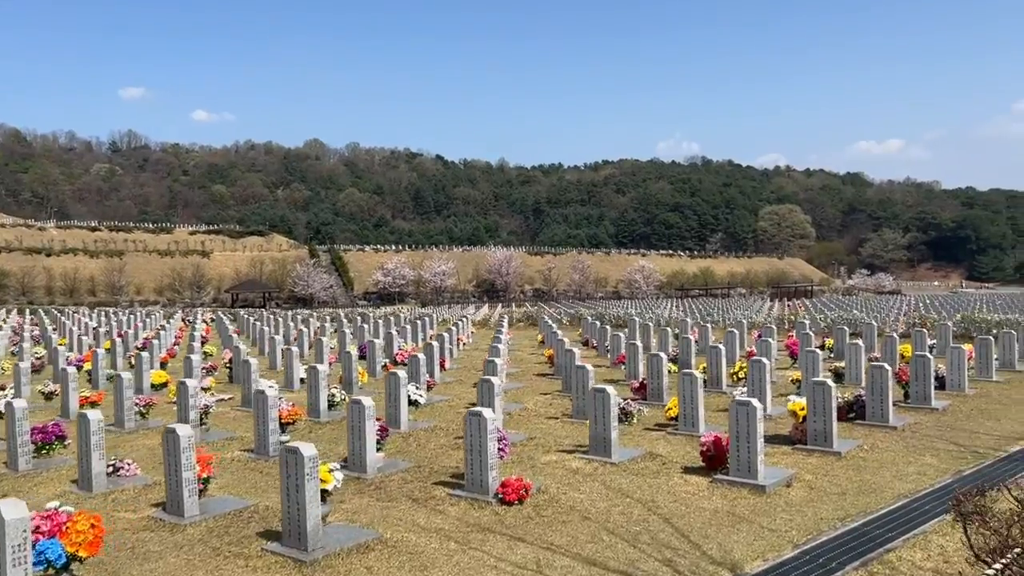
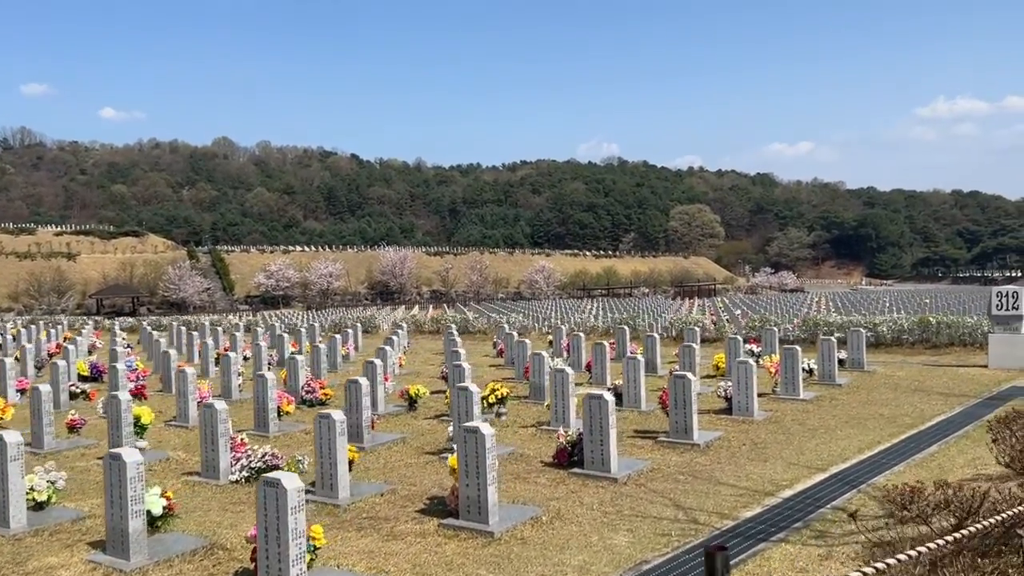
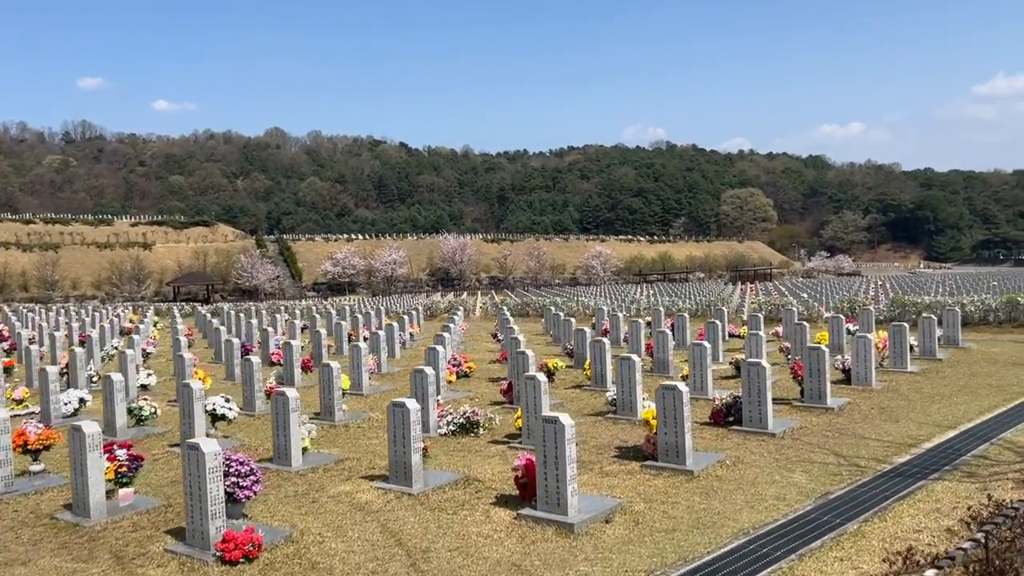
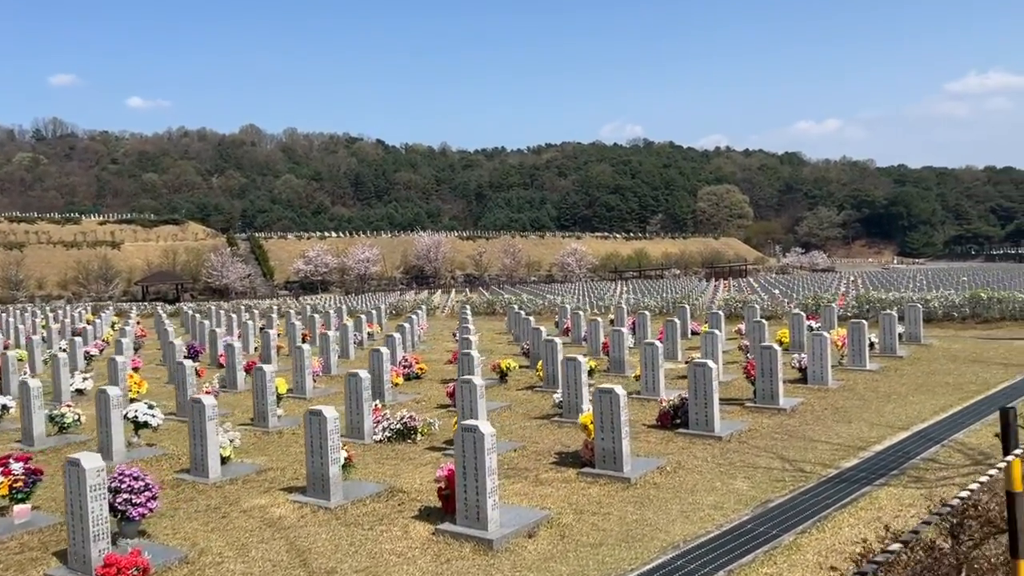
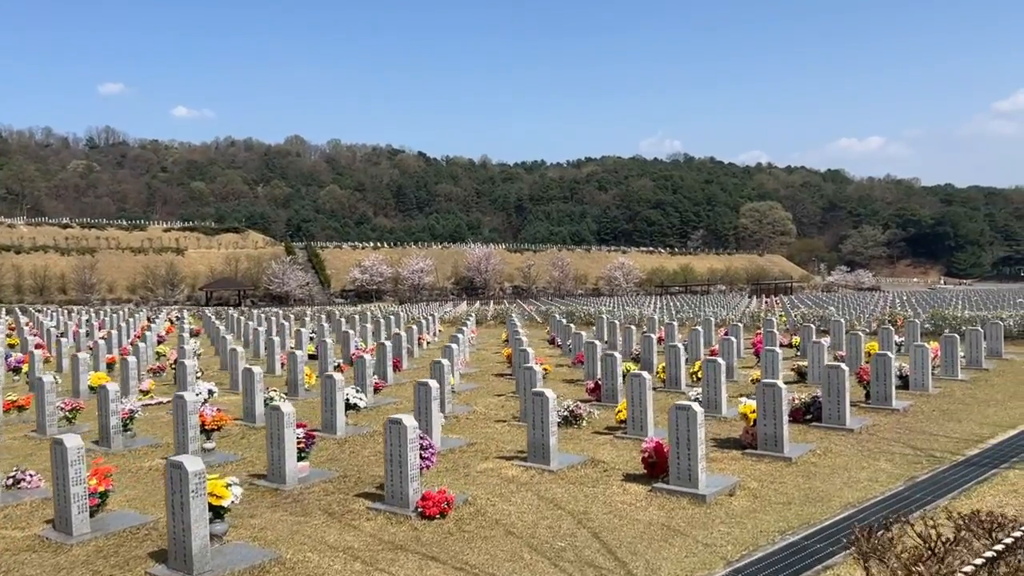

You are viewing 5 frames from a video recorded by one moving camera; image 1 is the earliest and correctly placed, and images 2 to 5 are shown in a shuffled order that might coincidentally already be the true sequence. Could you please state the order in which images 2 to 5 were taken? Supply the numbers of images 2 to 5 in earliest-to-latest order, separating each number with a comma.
5, 3, 4, 2
